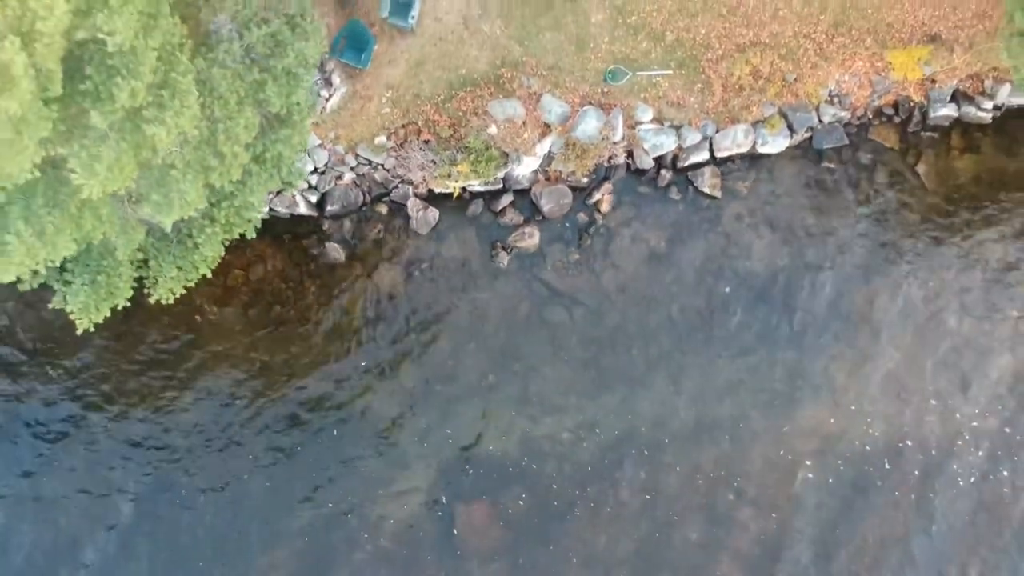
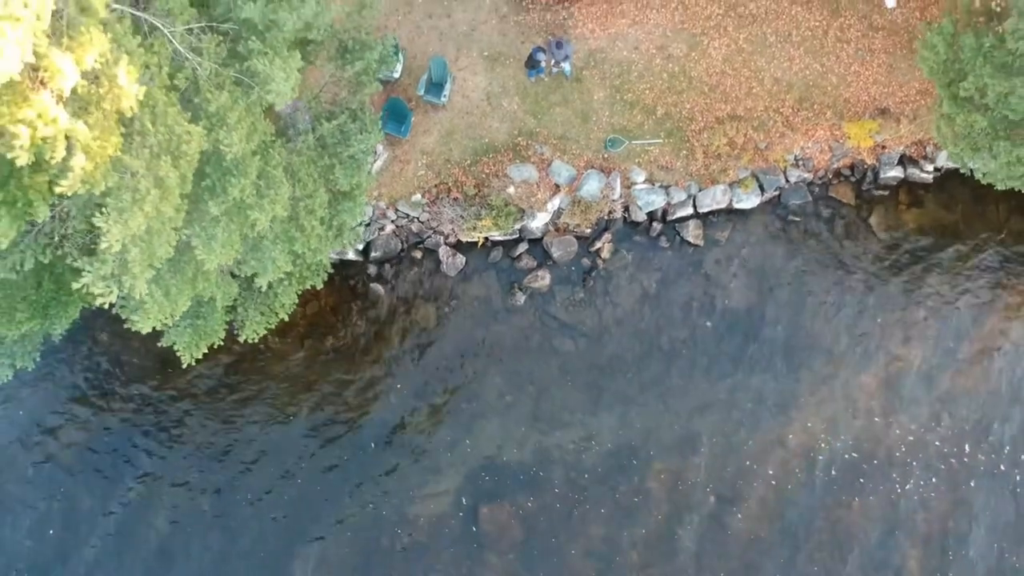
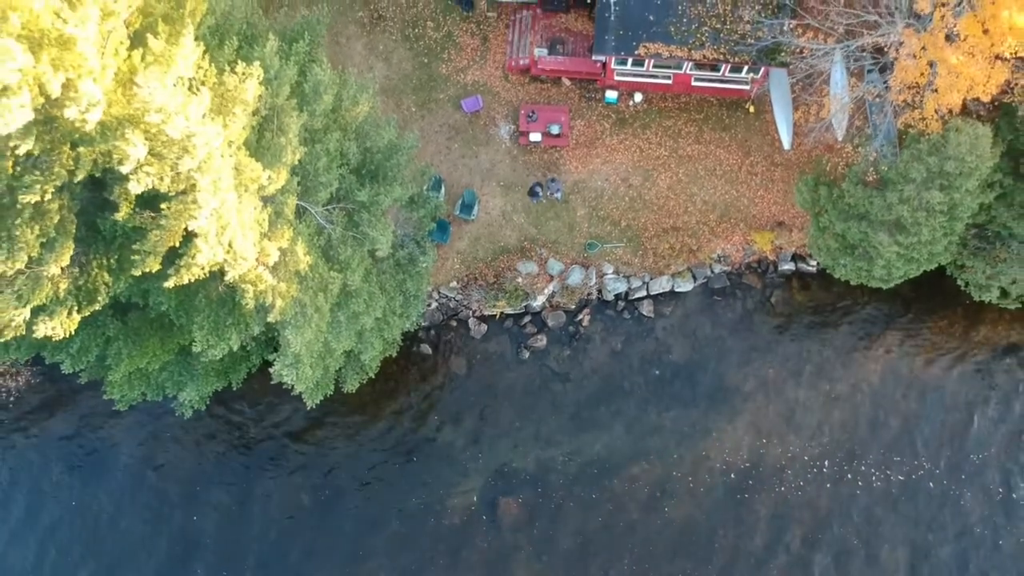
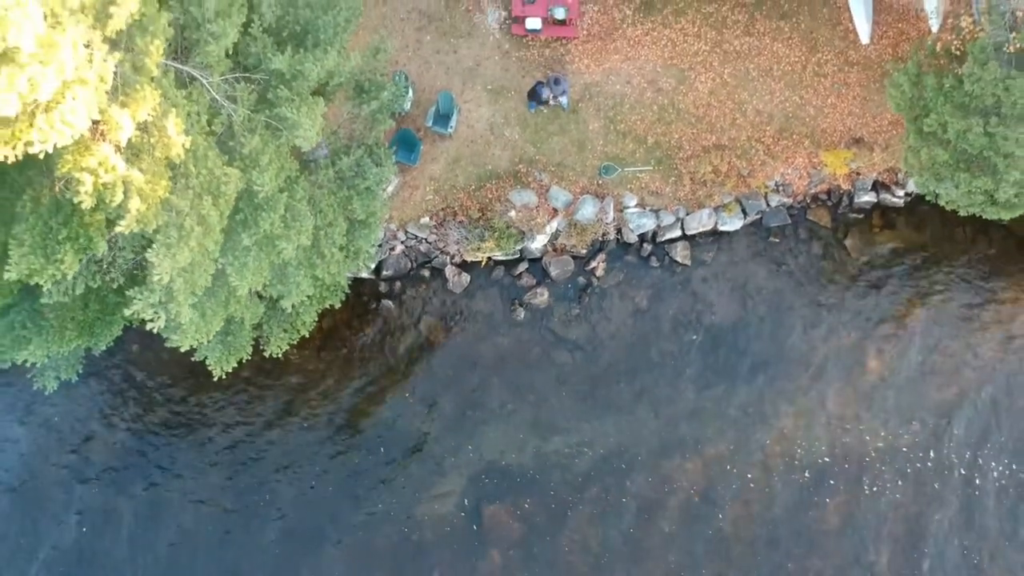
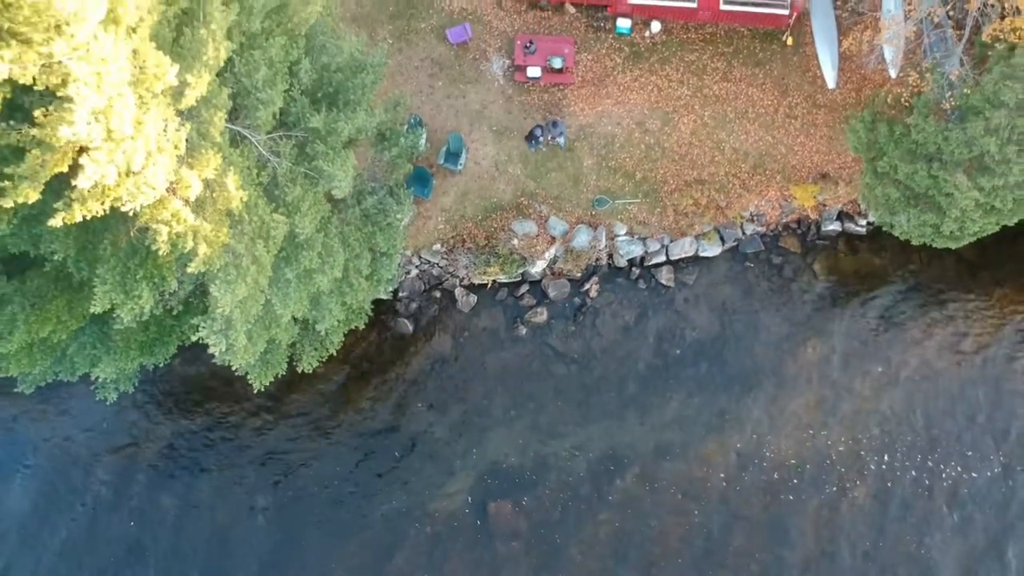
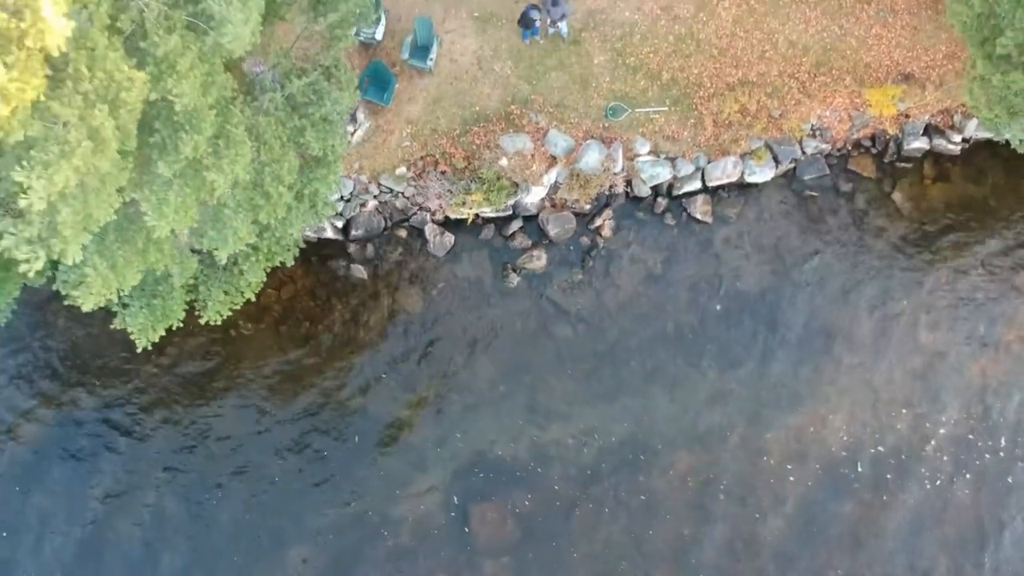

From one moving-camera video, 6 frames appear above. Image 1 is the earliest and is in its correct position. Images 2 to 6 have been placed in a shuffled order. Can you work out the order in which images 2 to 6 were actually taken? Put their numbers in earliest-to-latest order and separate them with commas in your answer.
6, 2, 4, 5, 3
